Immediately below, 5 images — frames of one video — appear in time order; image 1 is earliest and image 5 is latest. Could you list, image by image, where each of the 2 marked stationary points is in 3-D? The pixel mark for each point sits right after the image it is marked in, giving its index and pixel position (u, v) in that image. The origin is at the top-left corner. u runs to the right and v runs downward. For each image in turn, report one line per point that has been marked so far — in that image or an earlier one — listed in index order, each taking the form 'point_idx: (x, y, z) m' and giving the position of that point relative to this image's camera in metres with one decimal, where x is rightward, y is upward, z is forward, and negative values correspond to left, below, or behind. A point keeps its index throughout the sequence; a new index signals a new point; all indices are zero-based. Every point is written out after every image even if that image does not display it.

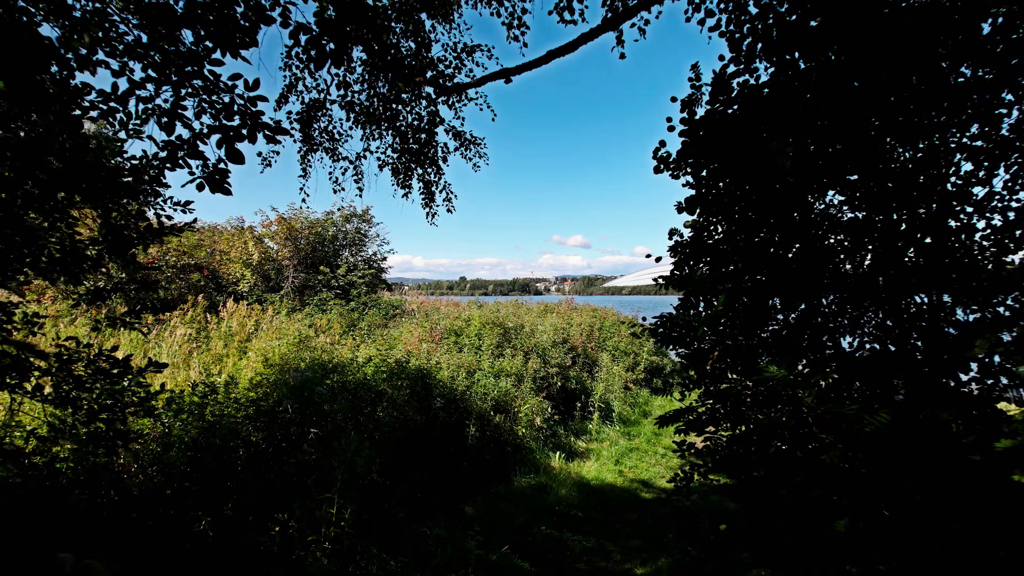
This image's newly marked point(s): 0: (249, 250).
0: (-7.4, +1.1, +12.1) m
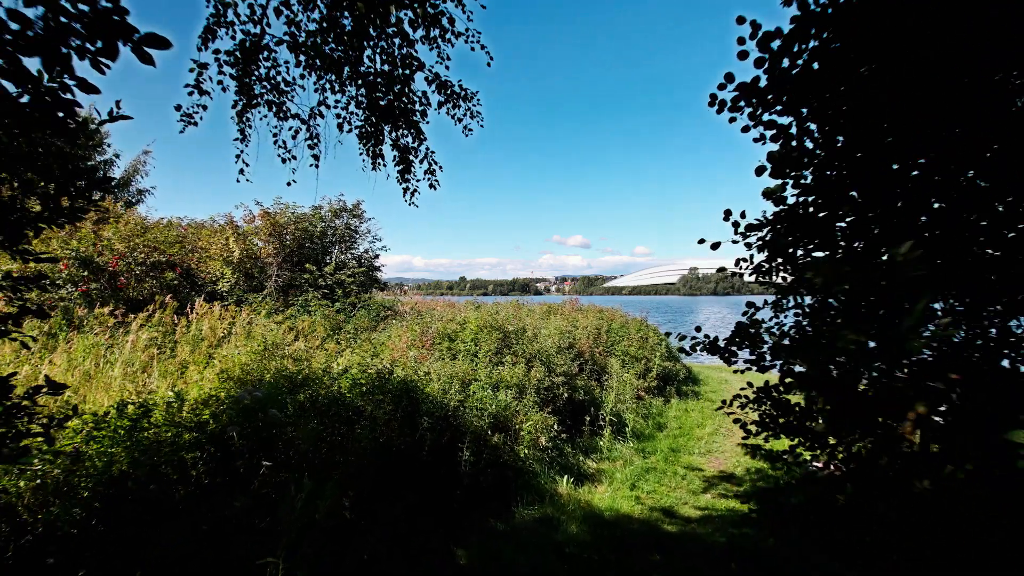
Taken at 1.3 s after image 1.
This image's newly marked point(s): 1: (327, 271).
0: (-7.4, +1.1, +11.3) m
1: (-5.3, +0.5, +12.3) m
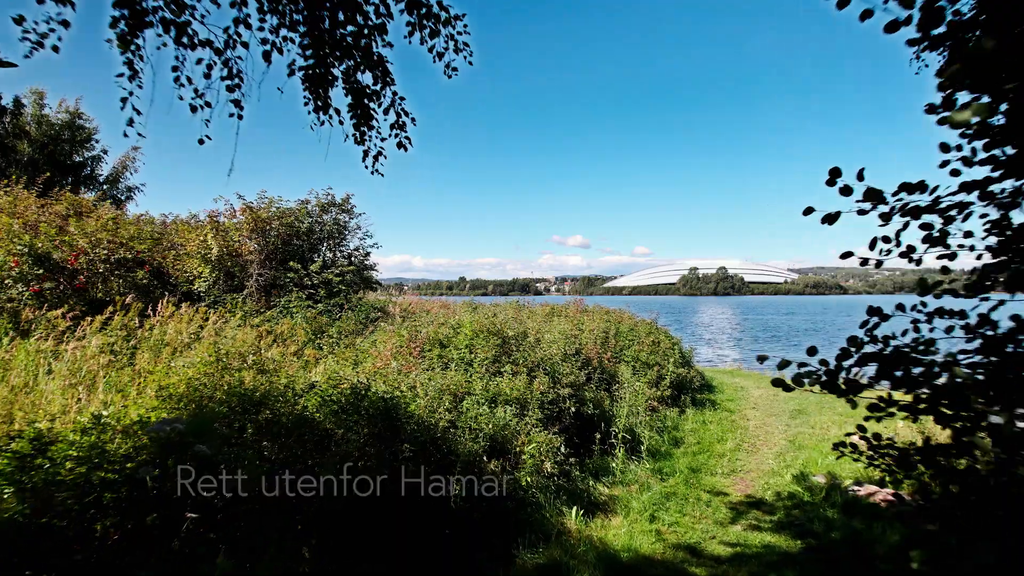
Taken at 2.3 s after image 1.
0: (-7.4, +1.1, +10.4) m
1: (-5.3, +0.5, +11.5) m
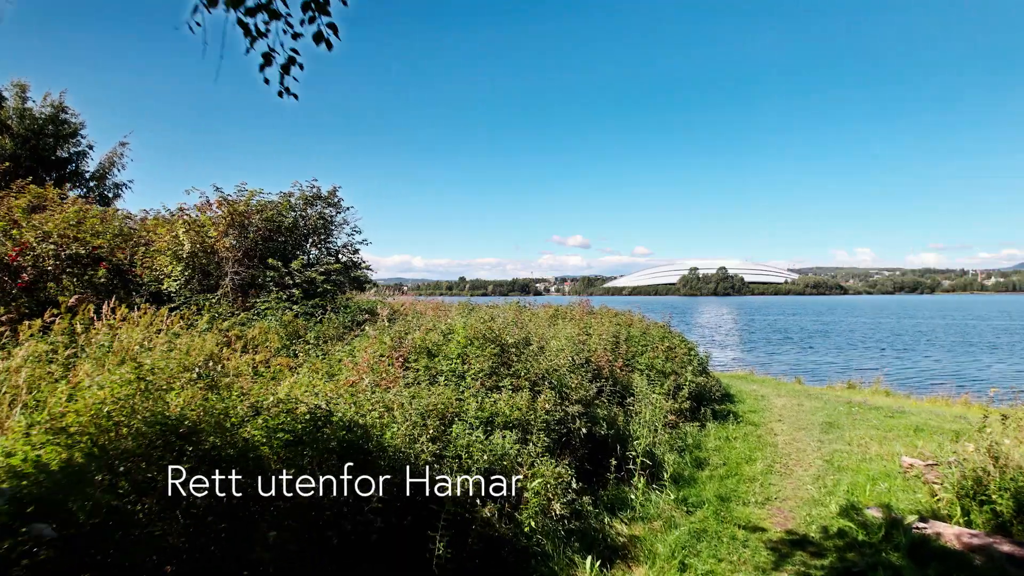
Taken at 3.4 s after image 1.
0: (-7.4, +1.1, +9.5) m
1: (-5.3, +0.5, +10.6) m
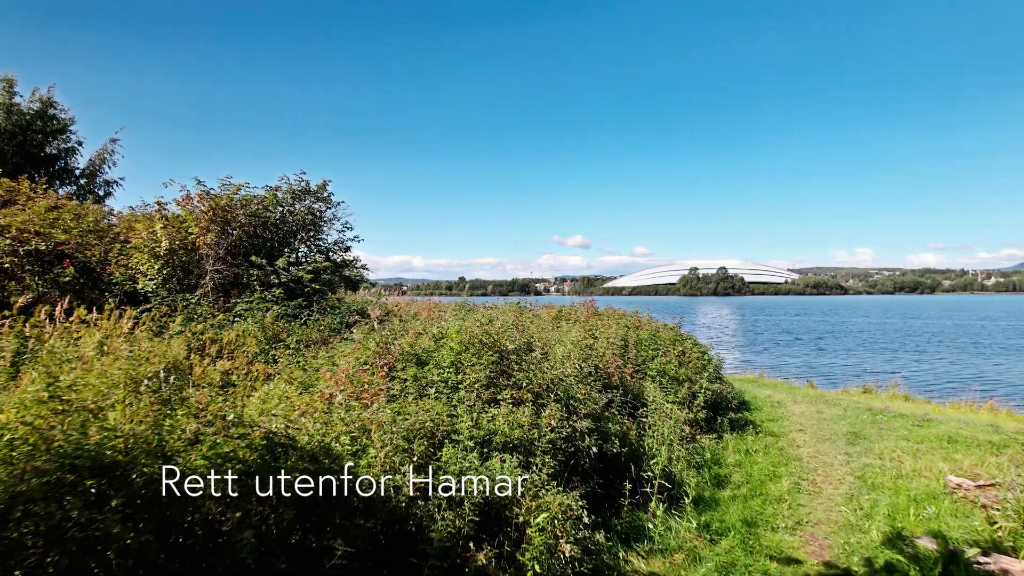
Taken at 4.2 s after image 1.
0: (-7.4, +1.1, +8.9) m
1: (-5.3, +0.5, +10.0) m
